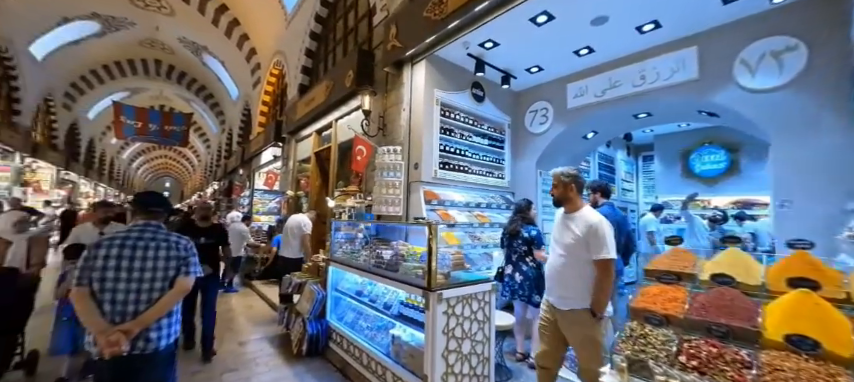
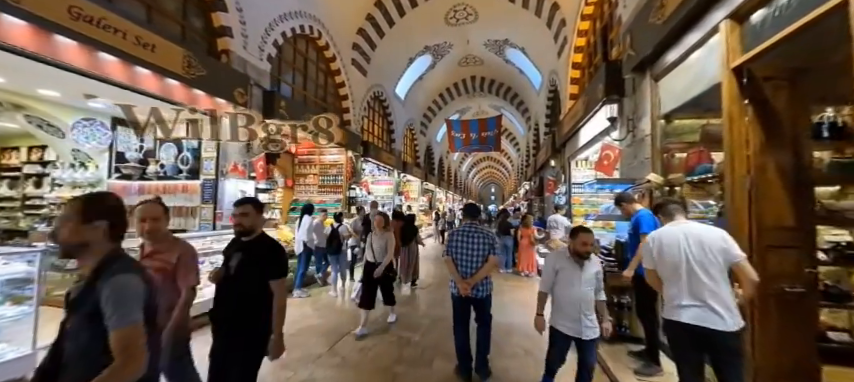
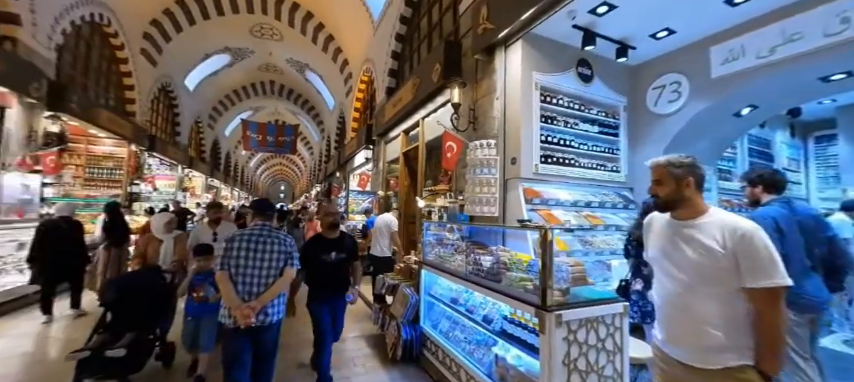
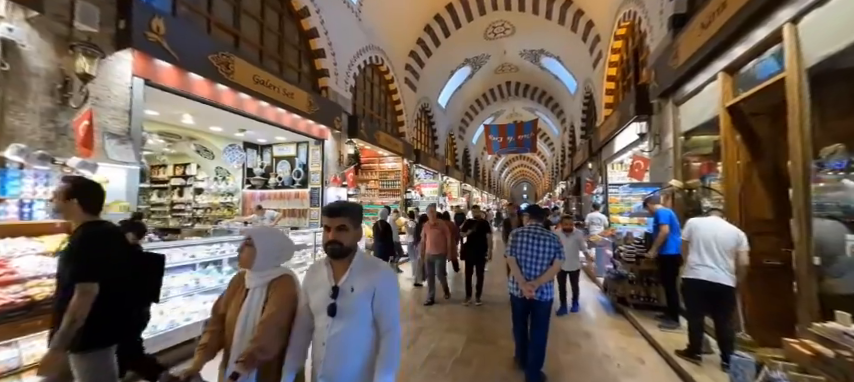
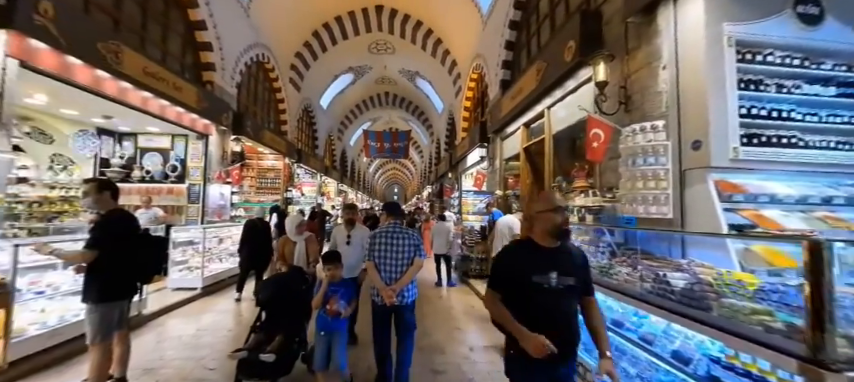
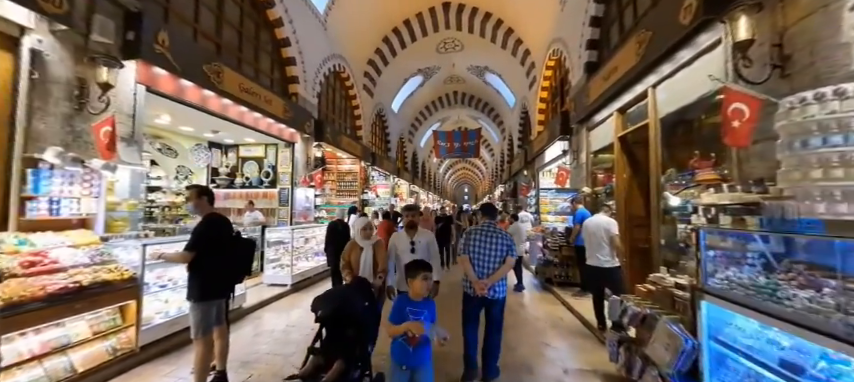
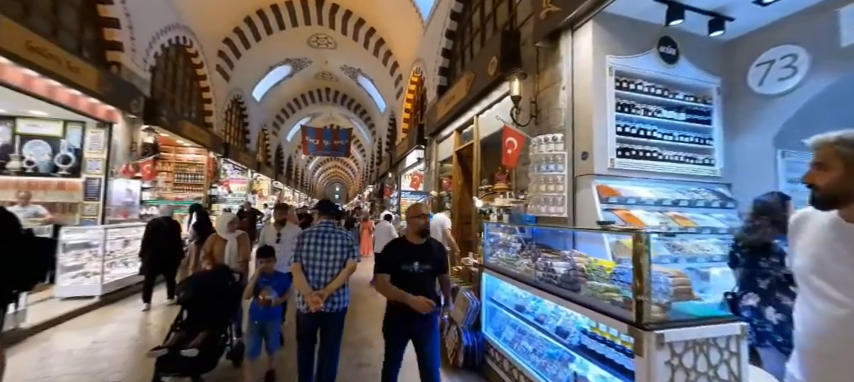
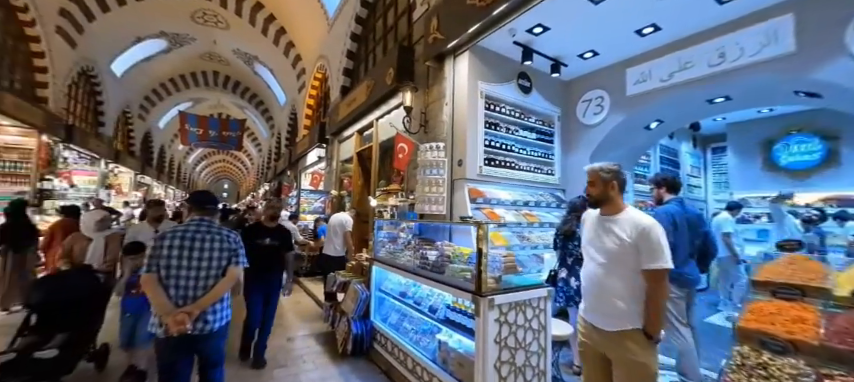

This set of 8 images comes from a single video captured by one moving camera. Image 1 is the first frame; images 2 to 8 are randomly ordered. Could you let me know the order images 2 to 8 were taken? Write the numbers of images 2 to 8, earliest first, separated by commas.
8, 3, 7, 5, 6, 4, 2
